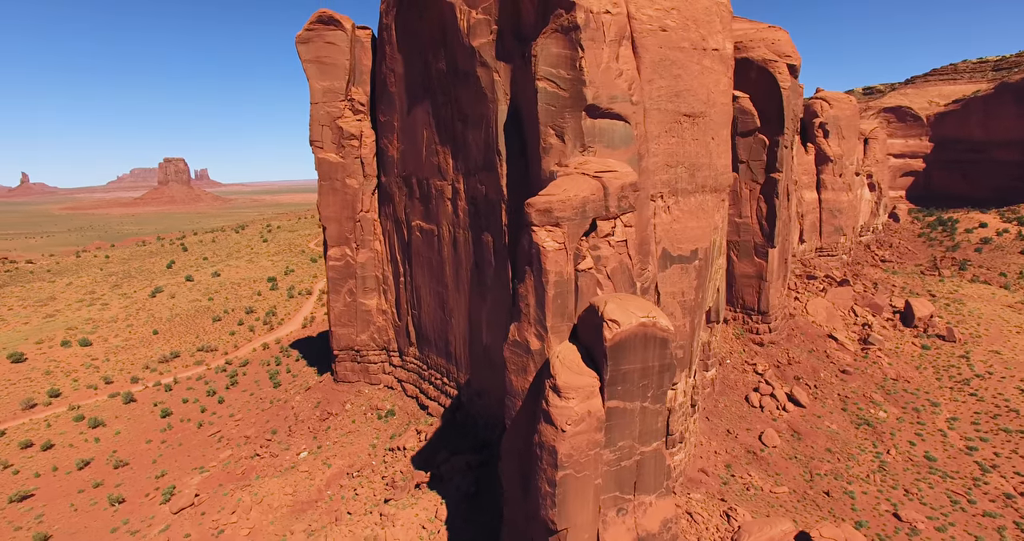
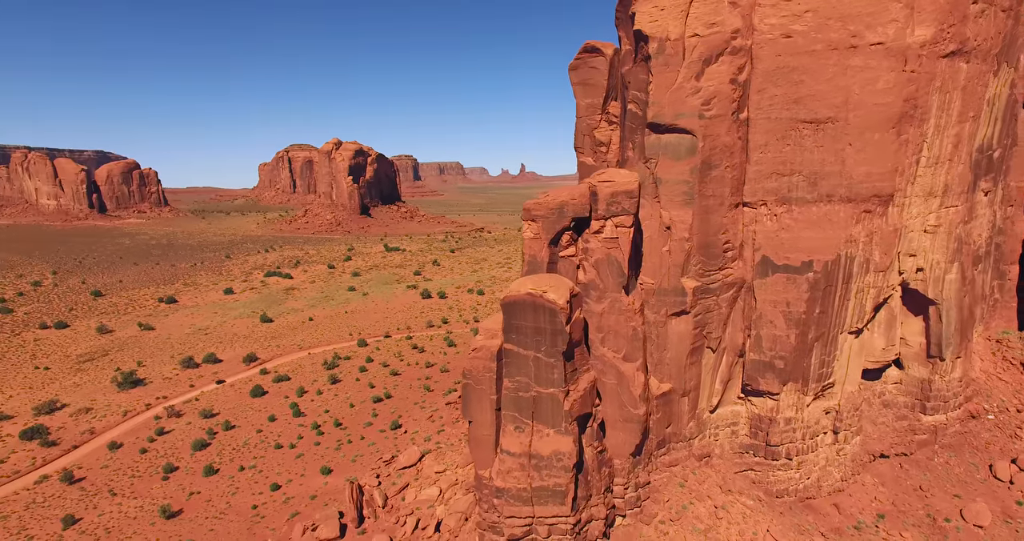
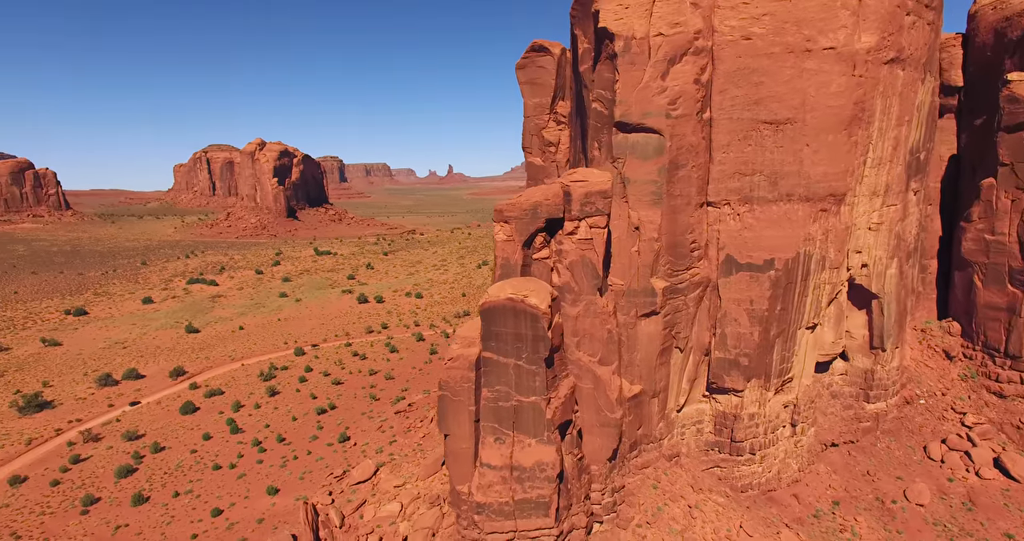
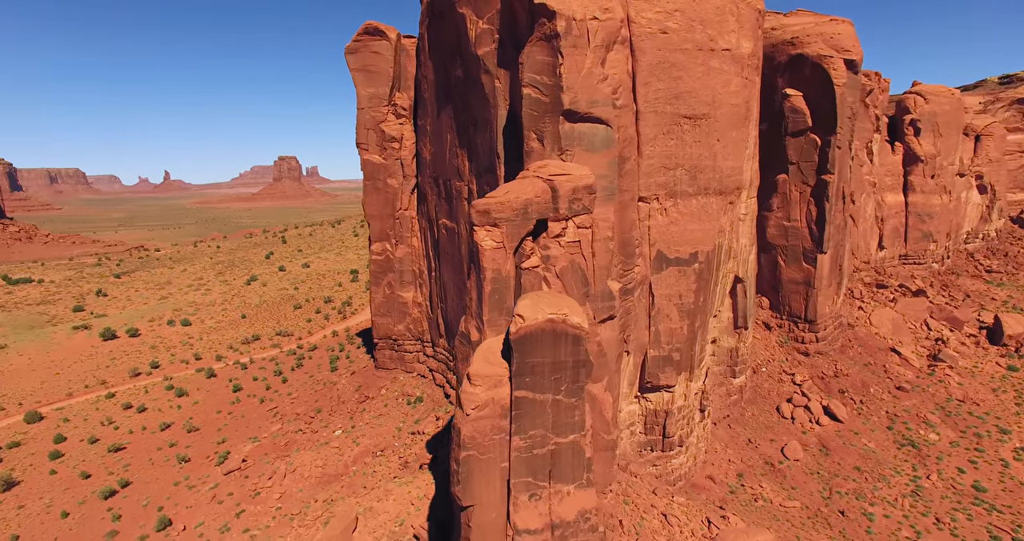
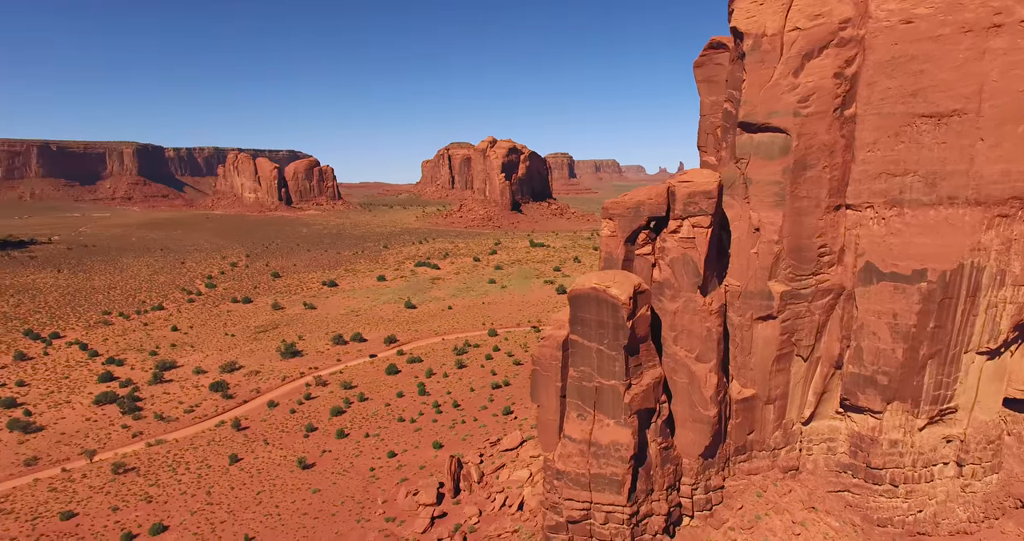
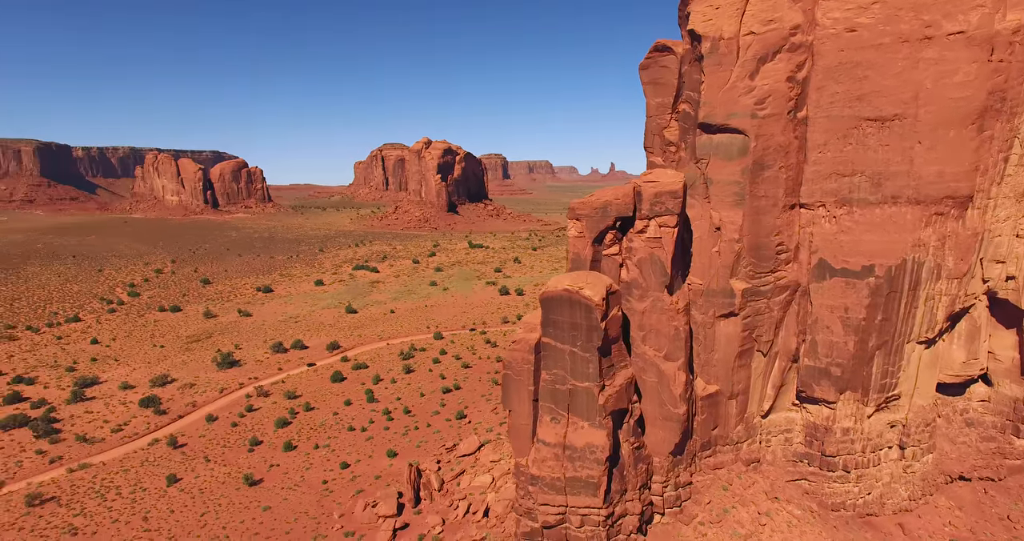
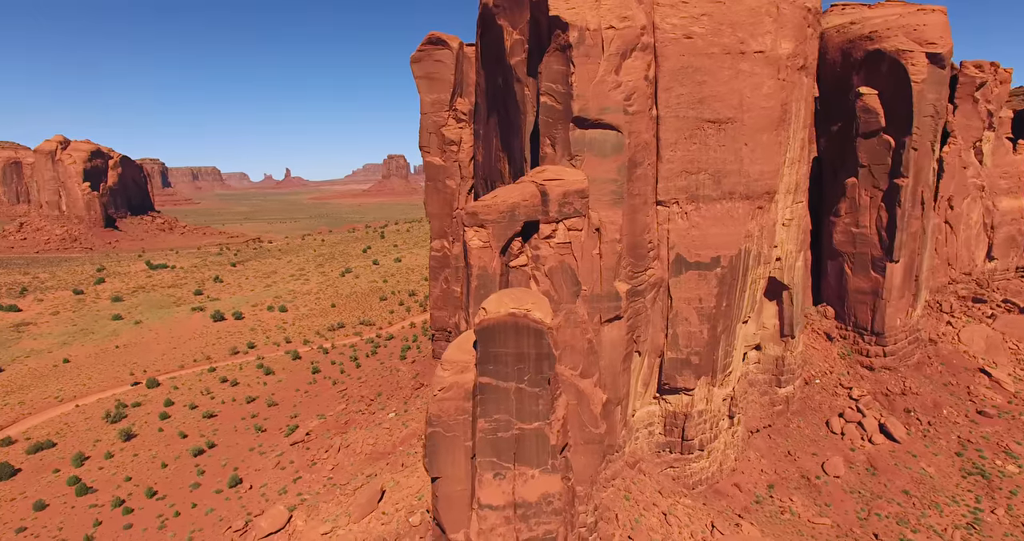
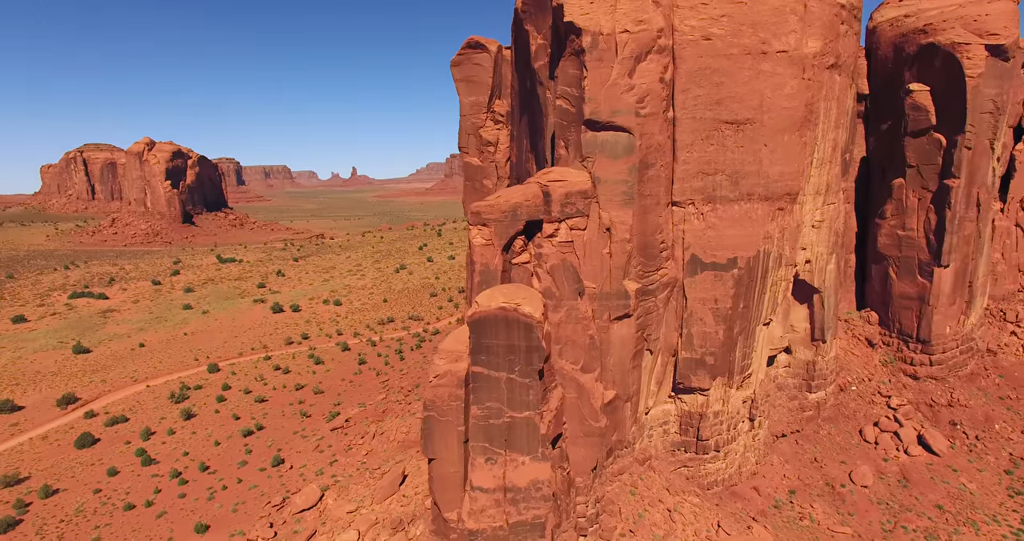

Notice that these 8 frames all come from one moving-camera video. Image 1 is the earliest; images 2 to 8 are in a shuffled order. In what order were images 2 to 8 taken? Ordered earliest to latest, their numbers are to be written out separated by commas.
4, 7, 8, 3, 2, 6, 5
